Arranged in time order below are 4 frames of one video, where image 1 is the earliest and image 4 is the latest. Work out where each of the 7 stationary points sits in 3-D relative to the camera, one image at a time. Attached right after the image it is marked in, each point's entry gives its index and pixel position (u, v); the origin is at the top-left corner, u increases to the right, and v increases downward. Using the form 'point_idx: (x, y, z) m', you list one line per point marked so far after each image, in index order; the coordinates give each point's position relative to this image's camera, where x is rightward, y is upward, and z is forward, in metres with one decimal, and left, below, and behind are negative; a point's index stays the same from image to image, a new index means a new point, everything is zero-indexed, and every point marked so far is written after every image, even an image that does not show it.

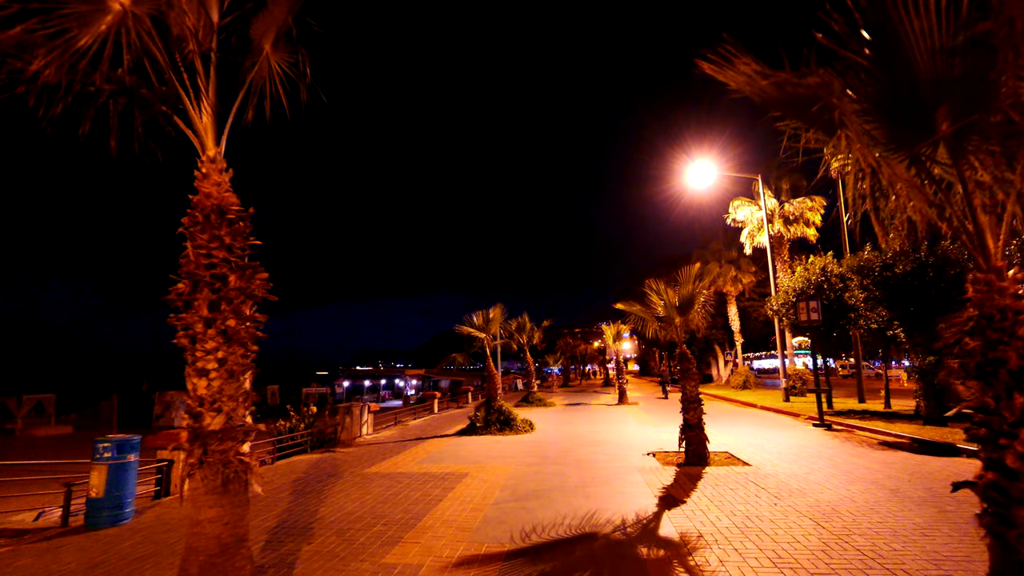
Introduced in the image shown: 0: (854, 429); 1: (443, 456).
0: (+9.1, -3.8, +13.8) m
1: (-1.4, -3.5, +10.8) m
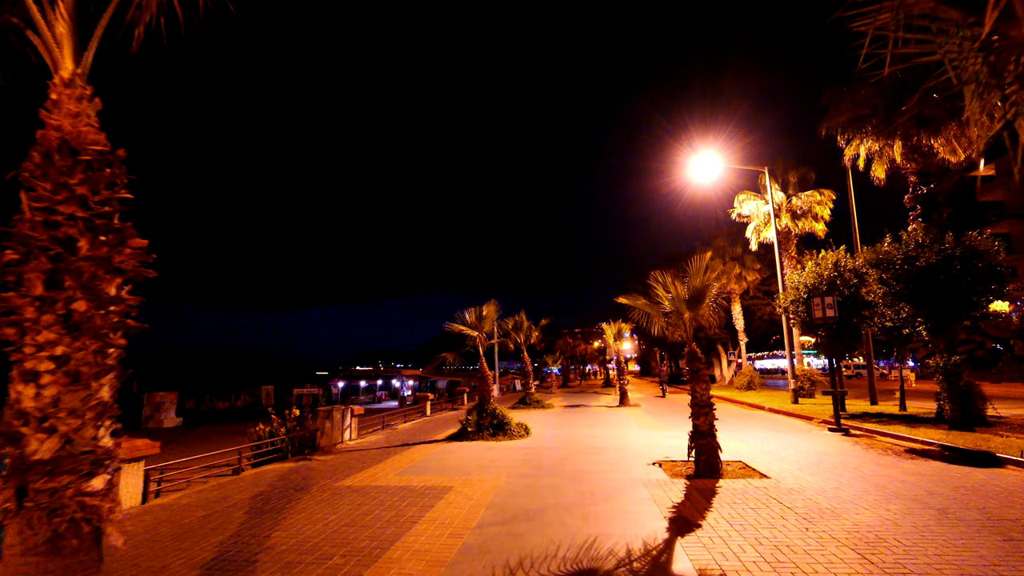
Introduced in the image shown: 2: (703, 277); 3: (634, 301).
0: (+8.9, -3.6, +12.8) m
1: (-1.6, -3.4, +9.8) m
2: (+3.4, +0.2, +9.0) m
3: (+2.3, -0.2, +9.5) m
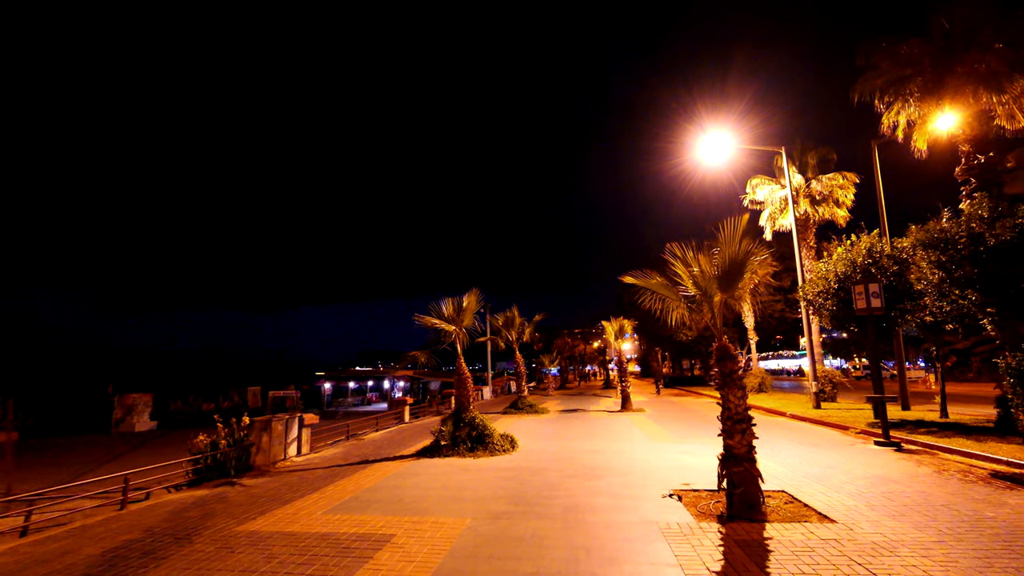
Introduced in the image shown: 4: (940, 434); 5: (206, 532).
0: (+8.5, -3.3, +10.5) m
1: (-1.9, -3.0, +7.5) m
2: (+3.0, +0.6, +6.7) m
3: (+1.9, +0.1, +7.2) m
4: (+10.0, -3.4, +12.2) m
5: (-3.6, -2.8, +6.1) m
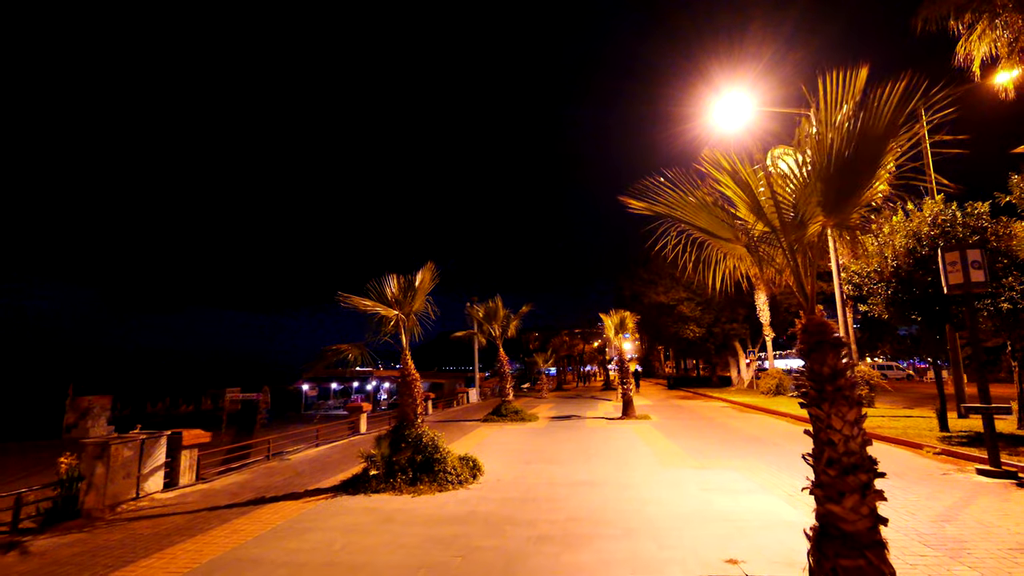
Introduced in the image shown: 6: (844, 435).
0: (+7.9, -2.8, +7.2) m
1: (-2.6, -2.5, +4.3) m
2: (+2.3, +1.1, +3.4) m
3: (+1.2, +0.6, +4.0) m
4: (+9.4, -2.9, +8.9) m
5: (-4.2, -2.3, +2.9) m
6: (+2.2, -1.0, +3.4) m
